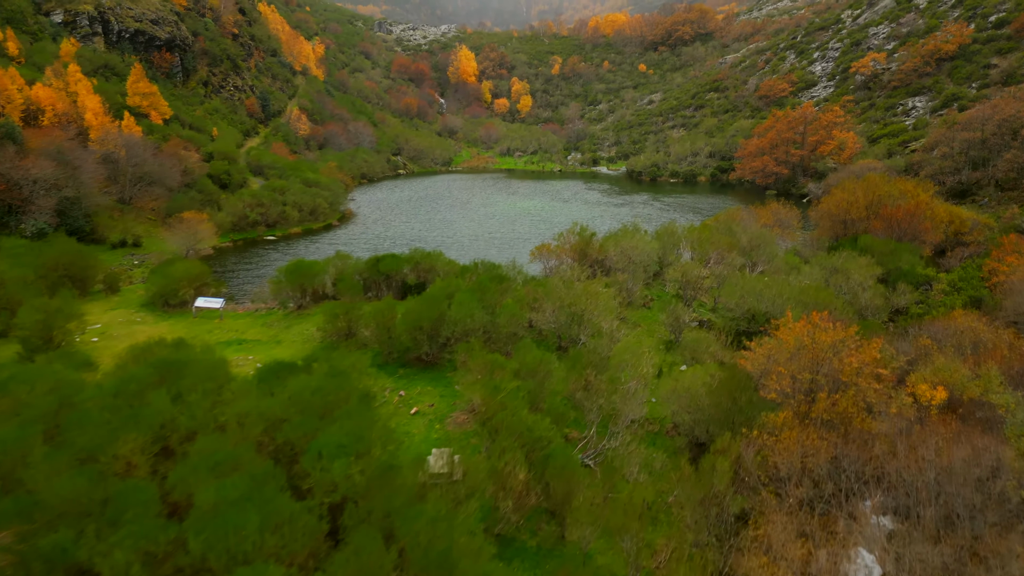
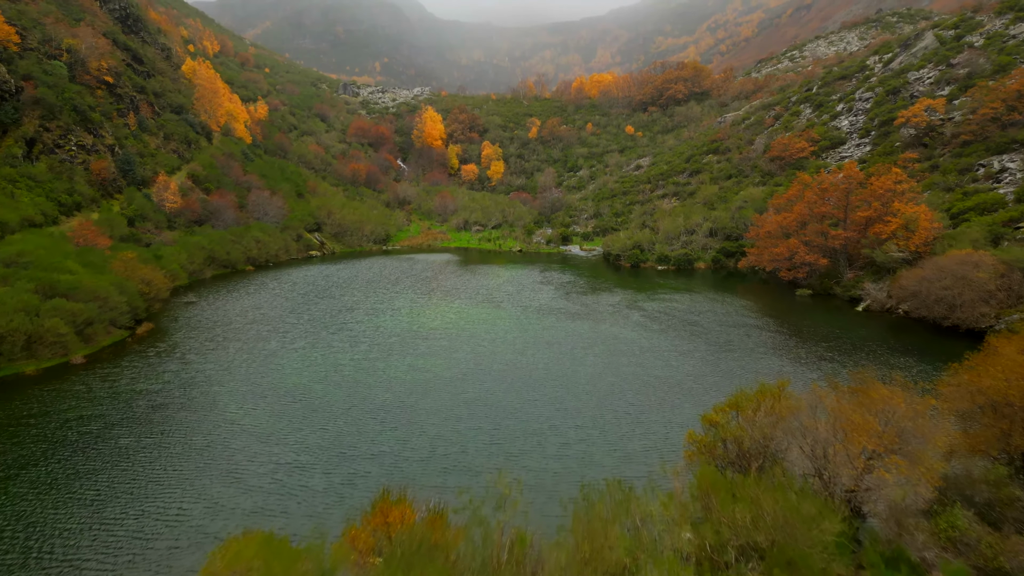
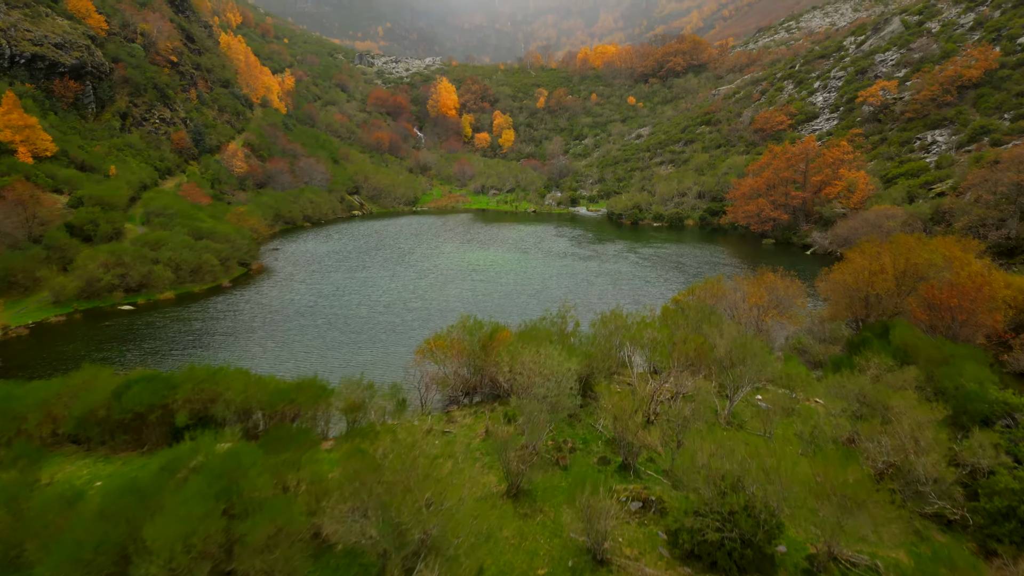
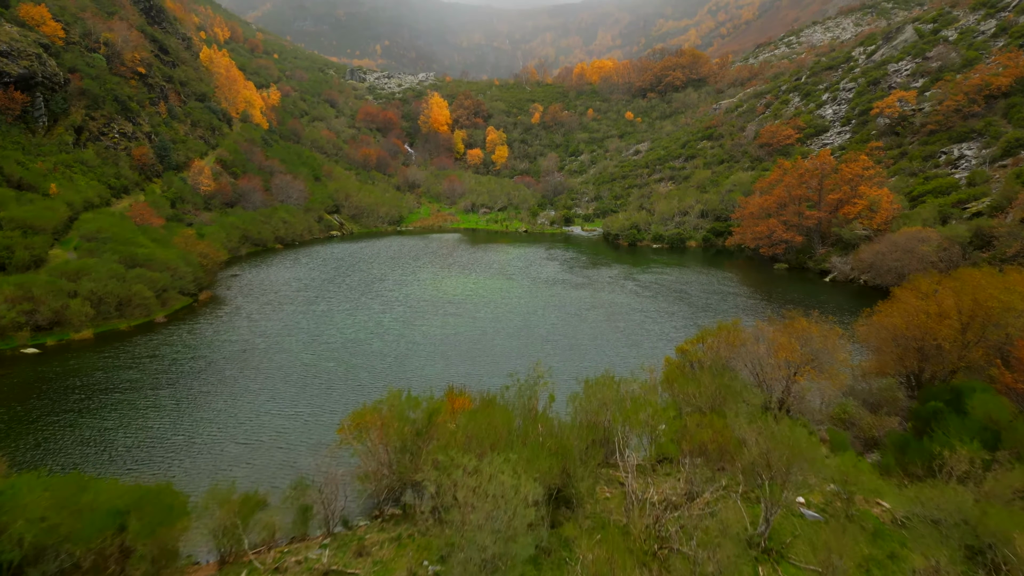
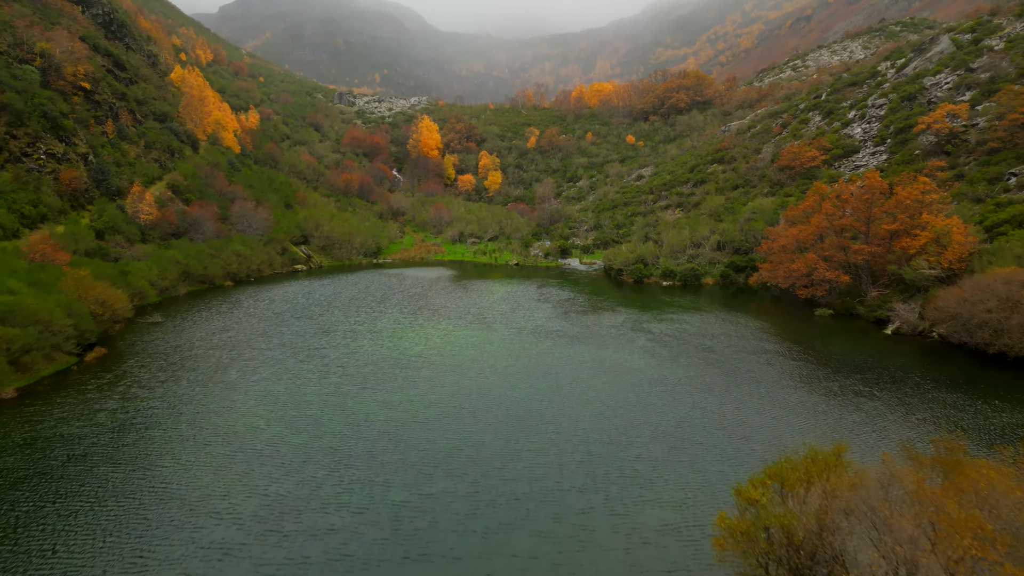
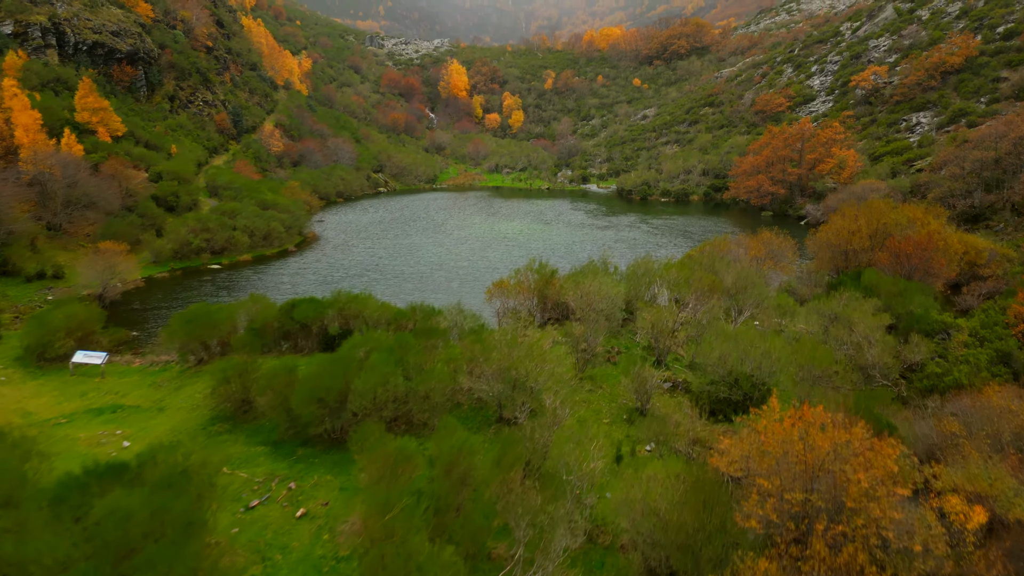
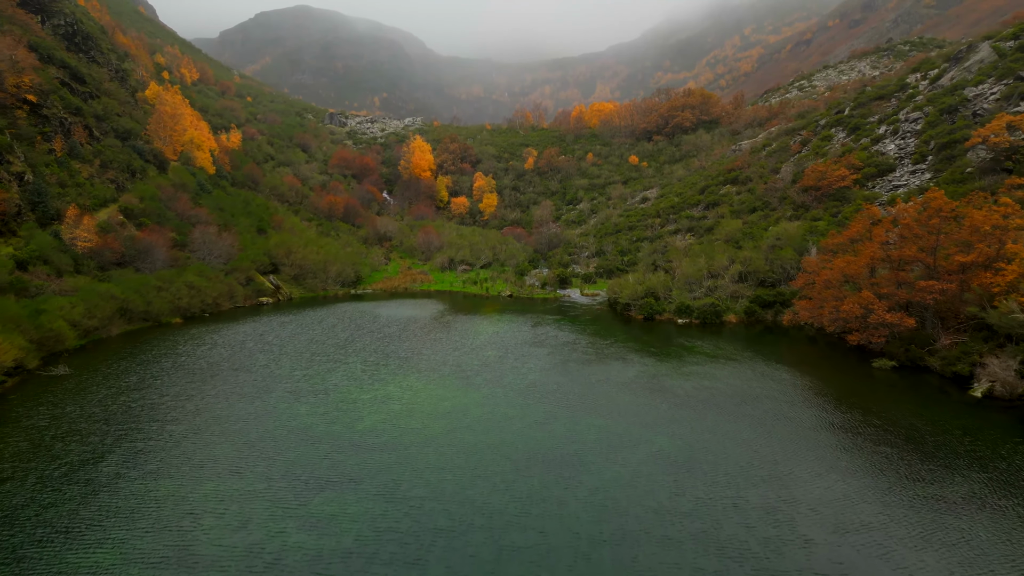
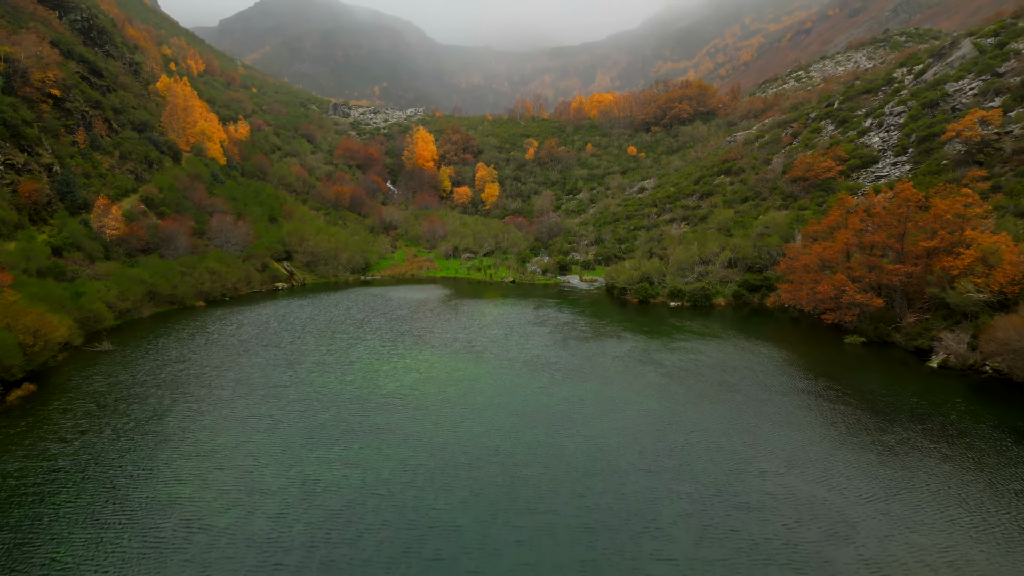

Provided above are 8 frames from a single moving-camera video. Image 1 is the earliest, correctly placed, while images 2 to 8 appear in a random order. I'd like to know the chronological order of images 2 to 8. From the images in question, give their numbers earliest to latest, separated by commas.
6, 3, 4, 2, 5, 8, 7
